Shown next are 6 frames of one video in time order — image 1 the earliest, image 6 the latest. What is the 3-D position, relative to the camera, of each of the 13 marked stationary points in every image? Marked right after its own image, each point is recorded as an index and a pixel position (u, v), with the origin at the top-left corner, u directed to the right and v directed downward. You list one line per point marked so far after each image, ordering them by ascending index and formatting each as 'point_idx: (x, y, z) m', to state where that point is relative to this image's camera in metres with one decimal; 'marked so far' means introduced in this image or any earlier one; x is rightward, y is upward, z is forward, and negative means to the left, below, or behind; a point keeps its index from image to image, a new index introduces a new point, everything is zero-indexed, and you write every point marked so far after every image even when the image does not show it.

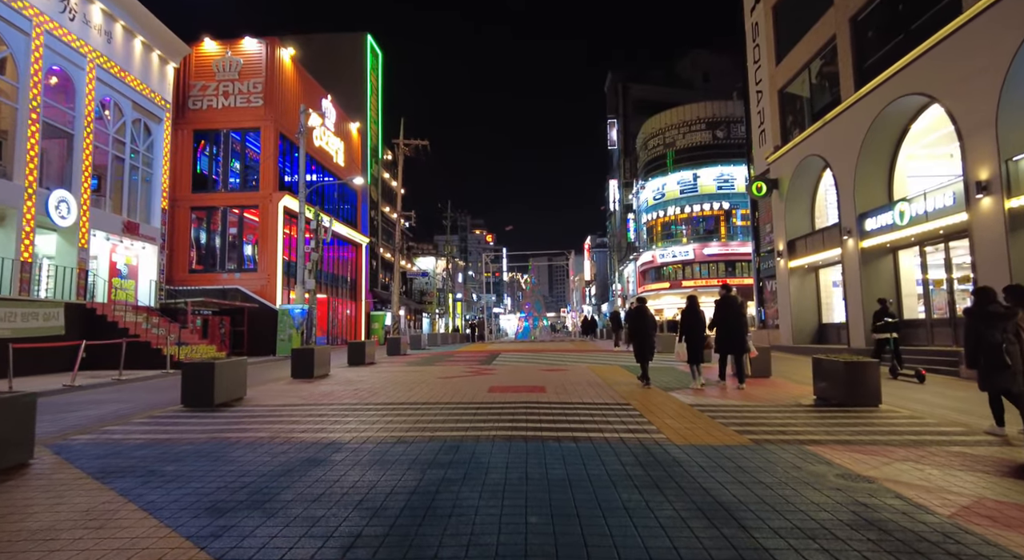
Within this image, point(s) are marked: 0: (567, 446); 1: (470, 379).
0: (+0.6, -1.7, +5.9) m
1: (-1.0, -2.2, +12.5) m
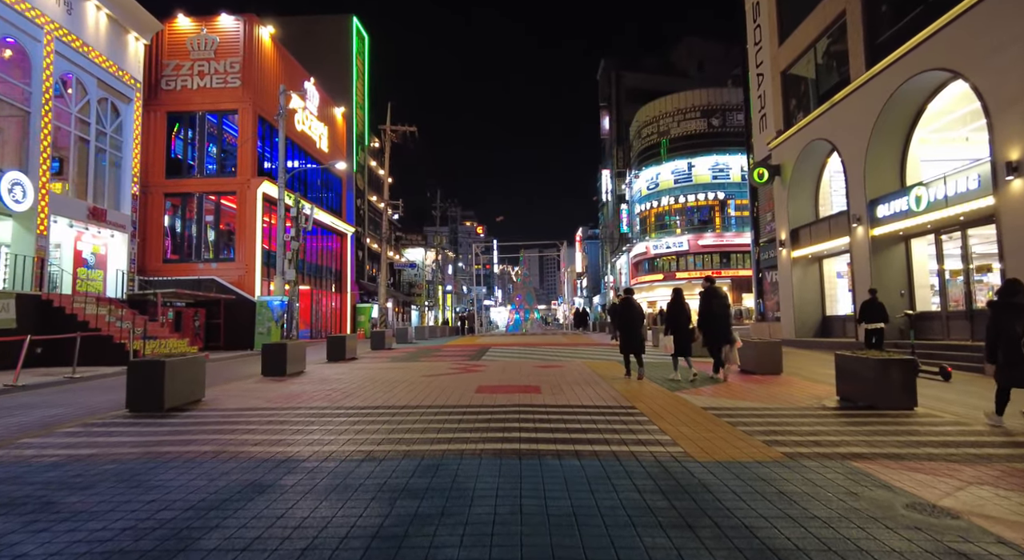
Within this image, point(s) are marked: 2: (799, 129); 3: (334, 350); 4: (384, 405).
0: (+0.5, -1.6, +4.9) m
1: (-1.1, -2.0, +11.6) m
2: (+9.9, +5.2, +19.5) m
3: (-5.1, -2.0, +15.7) m
4: (-1.8, -1.8, +7.9) m
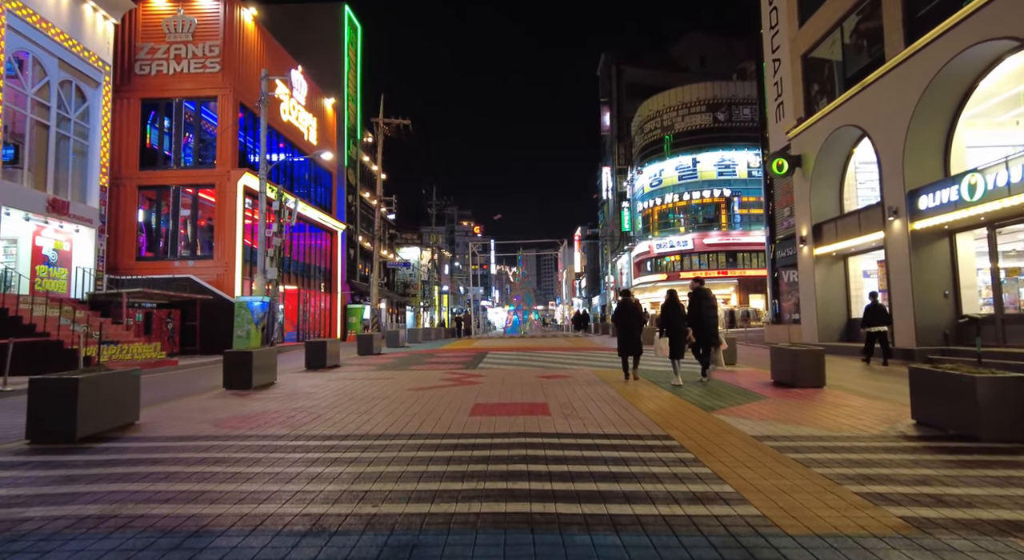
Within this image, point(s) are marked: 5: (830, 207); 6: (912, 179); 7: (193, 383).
0: (+0.6, -1.6, +3.3) m
1: (-1.1, -1.9, +10.0) m
2: (+9.9, +5.2, +18.0) m
3: (-5.1, -2.0, +14.2) m
4: (-1.8, -1.7, +6.4) m
5: (+10.6, +2.4, +18.7) m
6: (+9.8, +2.5, +13.8) m
7: (-5.9, -1.9, +10.5) m
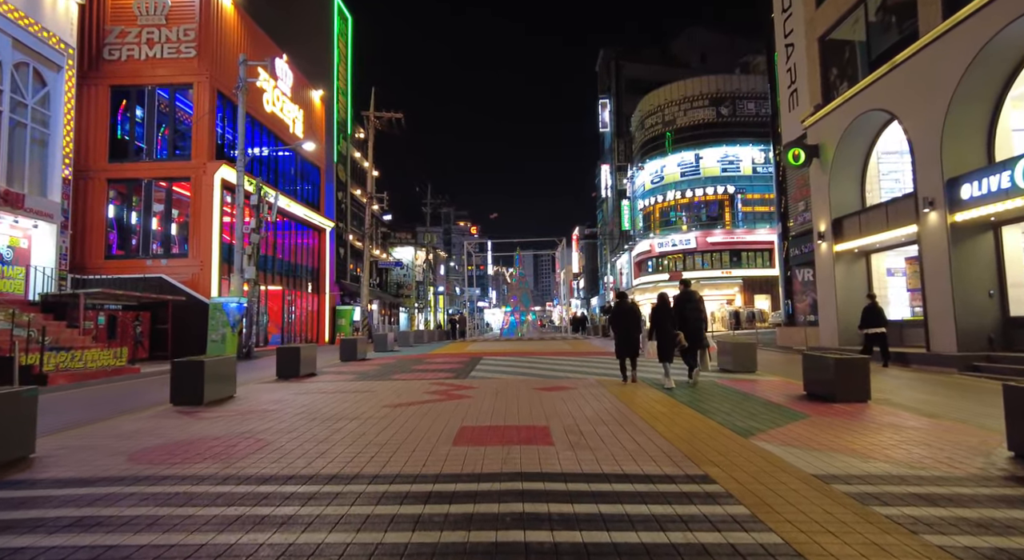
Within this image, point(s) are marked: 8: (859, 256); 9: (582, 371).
0: (+0.5, -1.5, +1.9) m
1: (-1.2, -1.9, +8.6) m
2: (+9.8, +5.3, +16.6) m
3: (-5.2, -2.0, +12.7) m
4: (-1.8, -1.7, +4.9) m
5: (+10.4, +2.5, +17.3) m
6: (+9.7, +2.5, +12.5) m
7: (-6.0, -1.9, +9.0) m
8: (+10.6, +0.7, +17.2) m
9: (+1.8, -2.4, +14.8) m
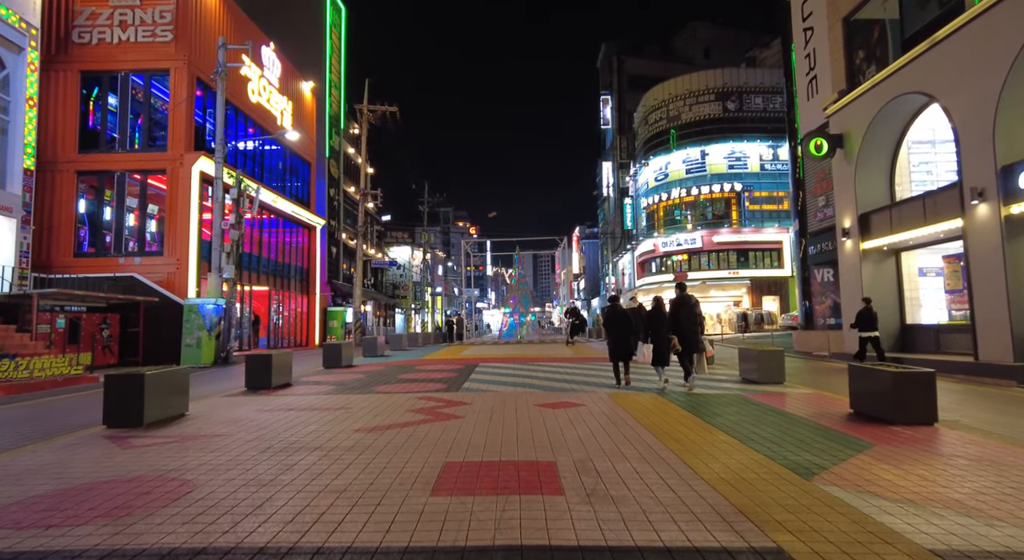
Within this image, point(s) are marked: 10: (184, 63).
0: (+0.5, -1.5, +0.5) m
1: (-1.2, -1.9, +7.2) m
2: (+9.8, +5.3, +15.2) m
3: (-5.2, -2.0, +11.3) m
4: (-1.8, -1.7, +3.5) m
5: (+10.4, +2.5, +15.9) m
6: (+9.7, +2.5, +11.1) m
7: (-6.0, -1.9, +7.6) m
8: (+10.6, +0.7, +15.8) m
9: (+1.8, -2.4, +13.4) m
10: (-11.5, +7.6, +19.7) m
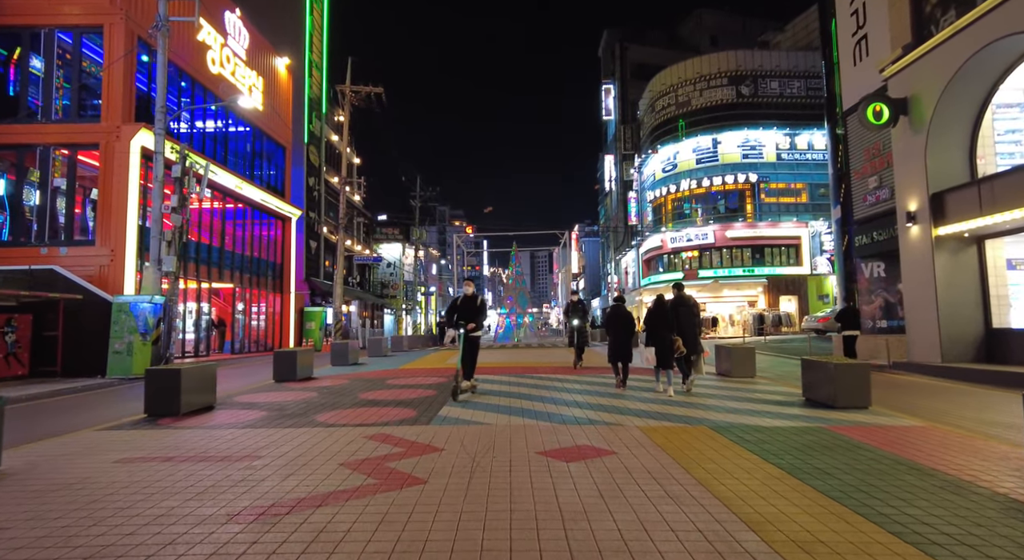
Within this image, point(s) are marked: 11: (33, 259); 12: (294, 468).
0: (+0.5, -1.3, -2.4) m
1: (-1.3, -1.7, +4.2) m
2: (+9.7, +5.4, +12.4) m
3: (-5.3, -1.8, +8.3) m
4: (-1.9, -1.5, +0.6) m
5: (+10.3, +2.6, +13.0) m
6: (+9.6, +2.7, +8.2) m
7: (-6.1, -1.7, +4.6) m
8: (+10.5, +0.9, +12.9) m
9: (+1.7, -2.2, +10.5) m
10: (-11.6, +7.8, +16.7) m
11: (-13.7, +0.6, +16.2) m
12: (-2.1, -1.8, +5.4) m
